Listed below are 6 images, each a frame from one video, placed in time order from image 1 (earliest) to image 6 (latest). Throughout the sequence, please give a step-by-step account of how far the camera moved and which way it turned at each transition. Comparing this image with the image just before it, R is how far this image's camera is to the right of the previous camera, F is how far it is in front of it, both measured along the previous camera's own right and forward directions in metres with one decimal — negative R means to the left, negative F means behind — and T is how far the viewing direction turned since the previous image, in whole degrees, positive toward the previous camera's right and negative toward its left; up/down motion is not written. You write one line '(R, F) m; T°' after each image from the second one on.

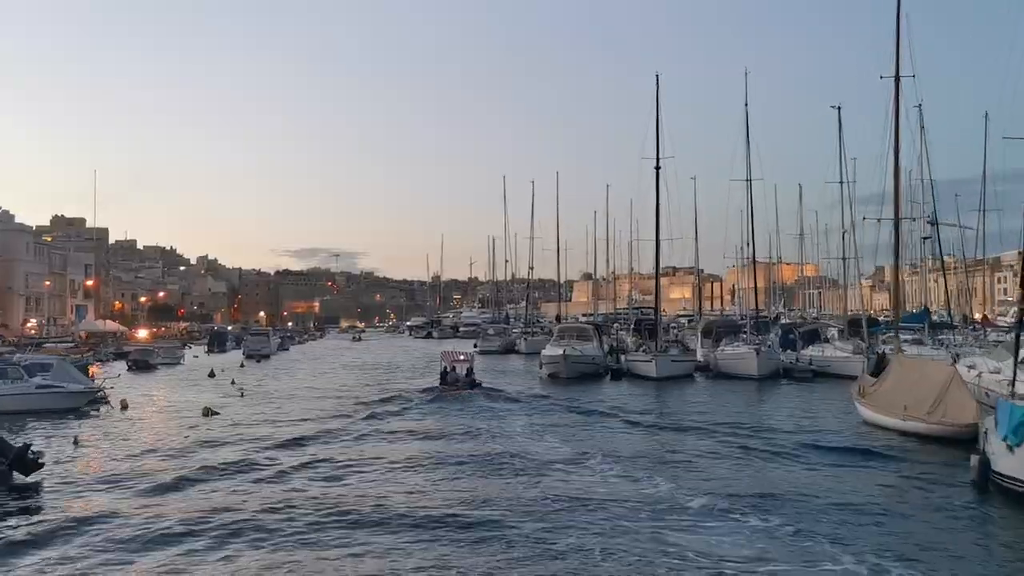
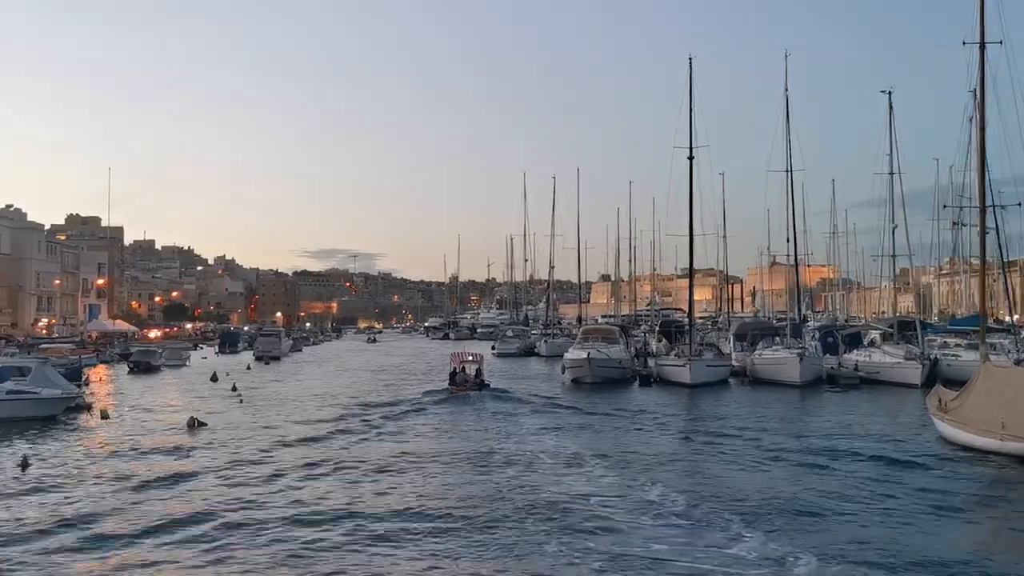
(-0.2, +3.3) m; -1°
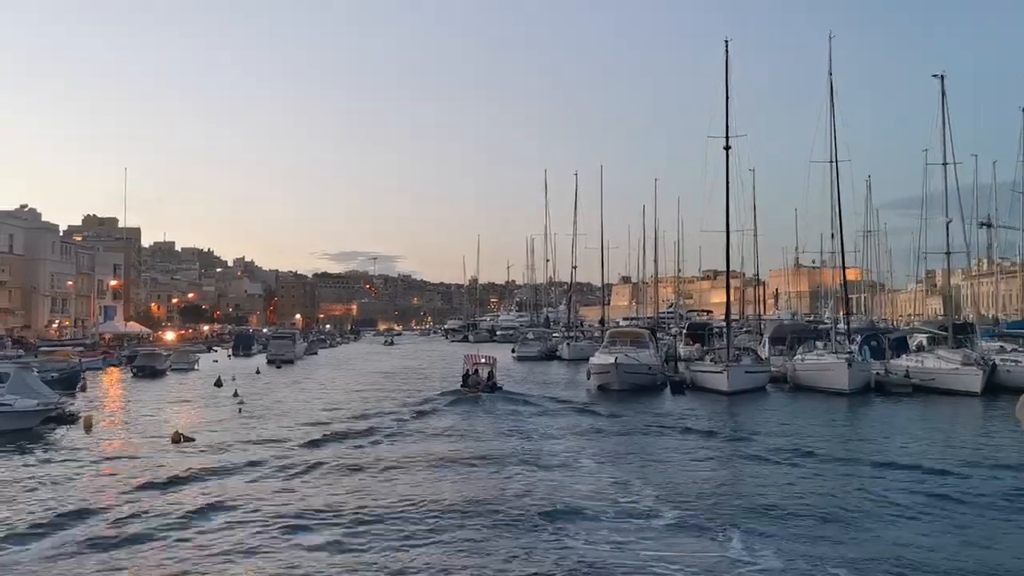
(-0.1, +3.0) m; -1°
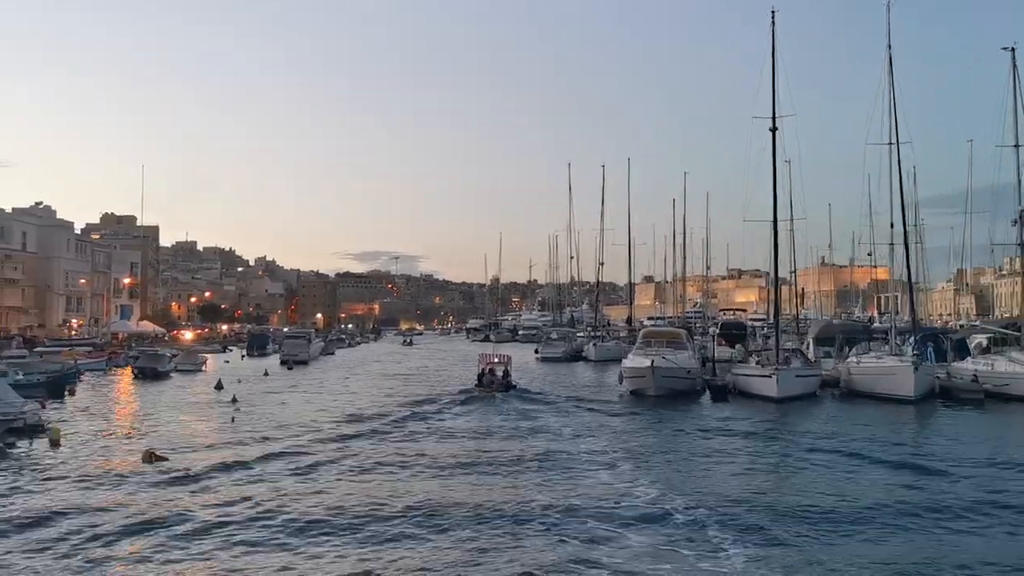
(-0.1, +3.6) m; -1°
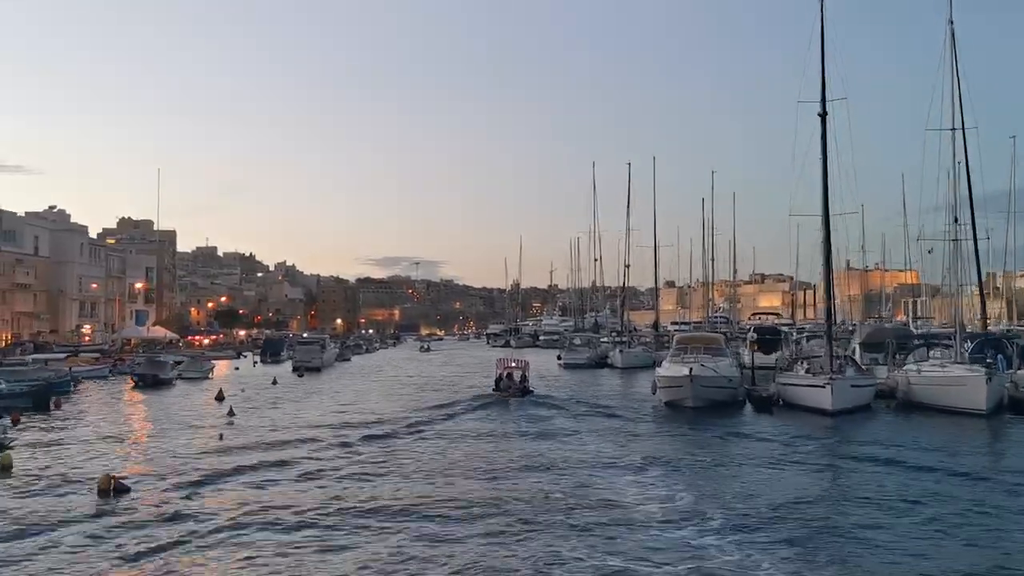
(-0.1, +3.3) m; -1°
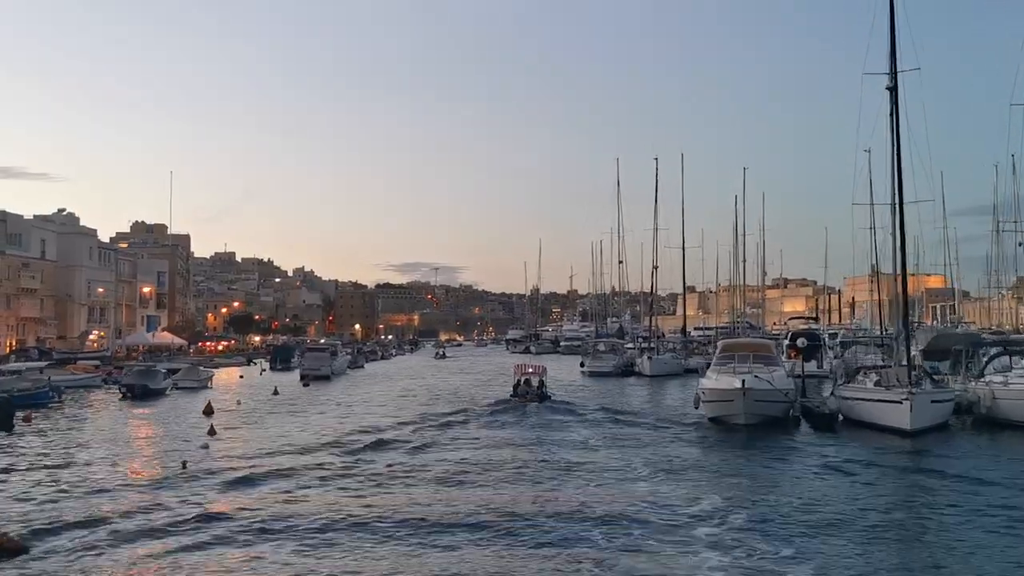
(-0.1, +4.3) m; -1°
